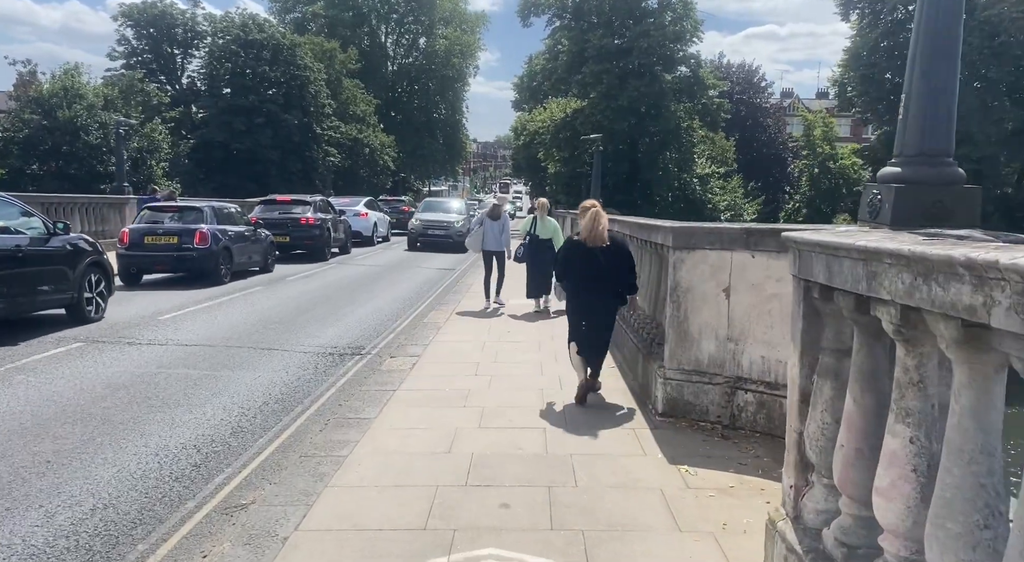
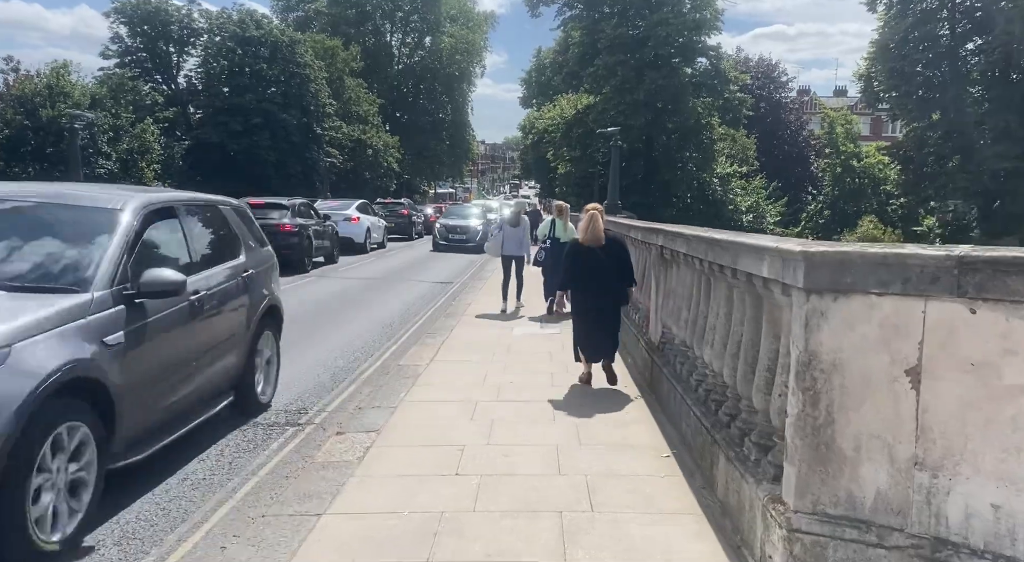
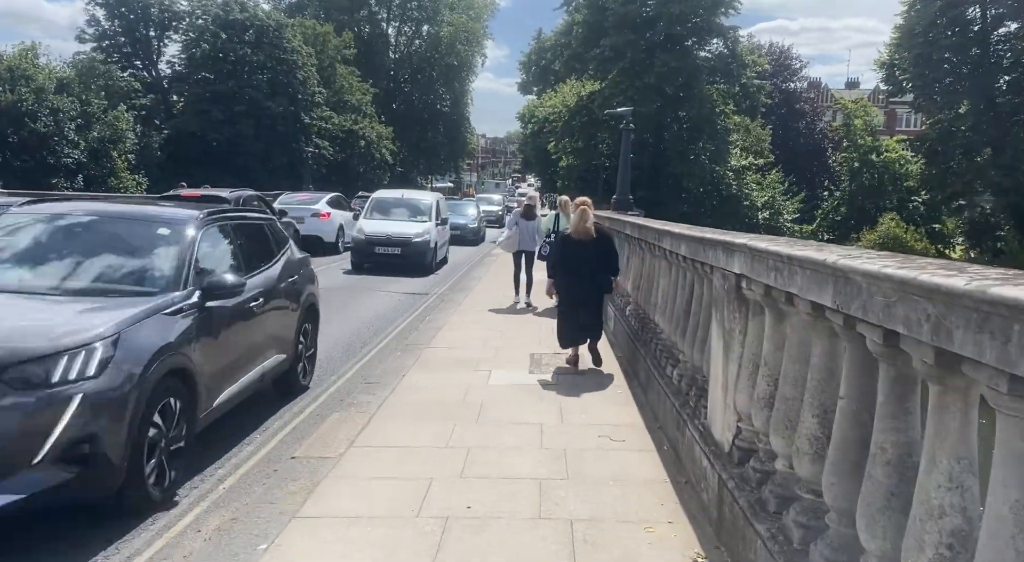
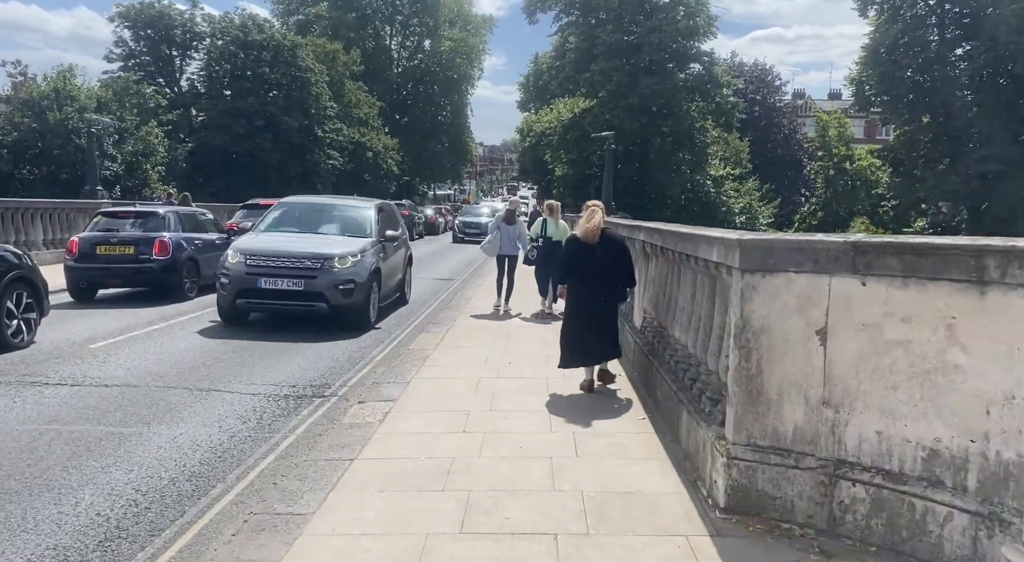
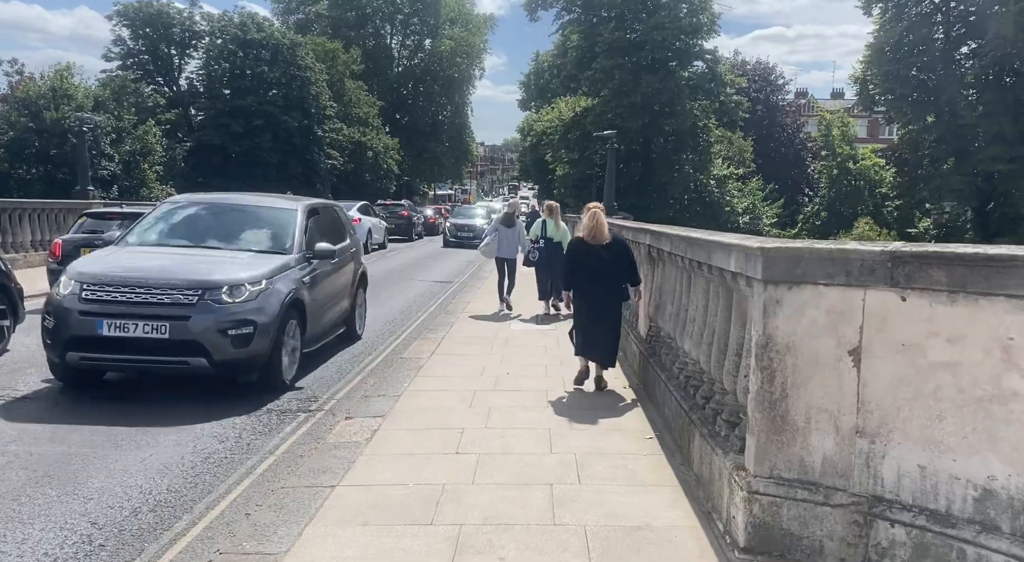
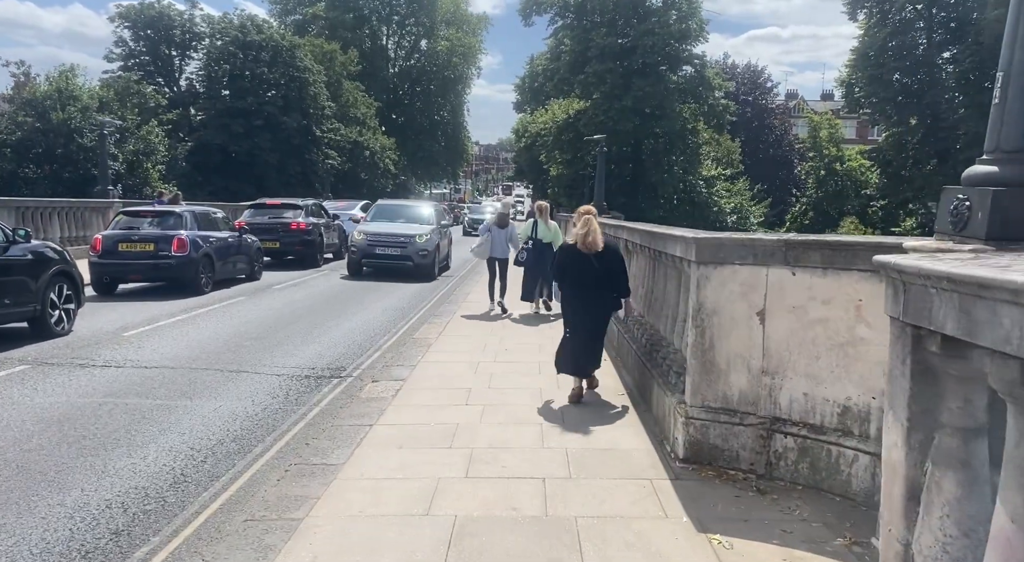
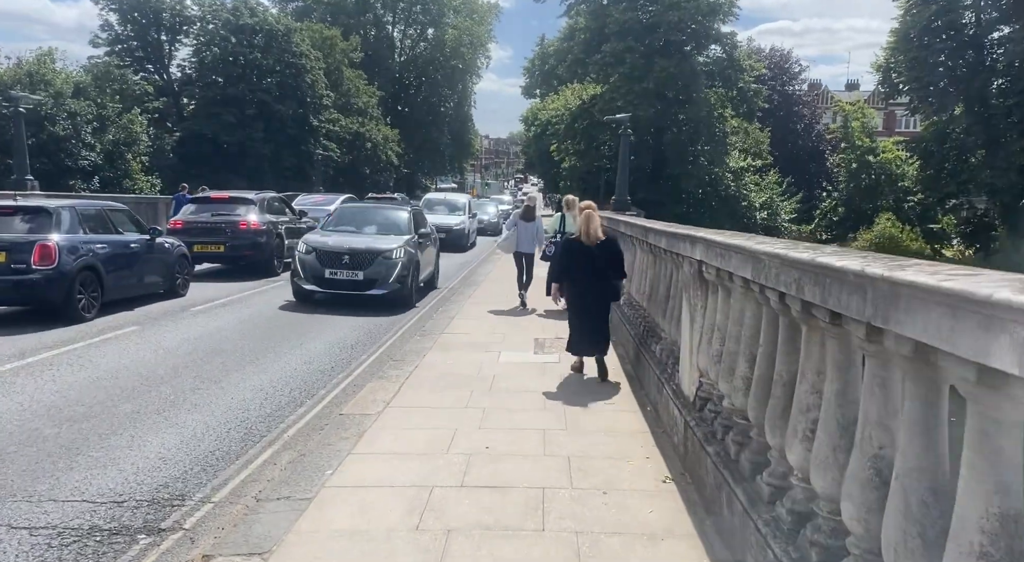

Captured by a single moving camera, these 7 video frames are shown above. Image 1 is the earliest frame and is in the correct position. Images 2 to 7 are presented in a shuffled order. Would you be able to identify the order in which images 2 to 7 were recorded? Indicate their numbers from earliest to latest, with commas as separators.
6, 4, 5, 2, 7, 3
